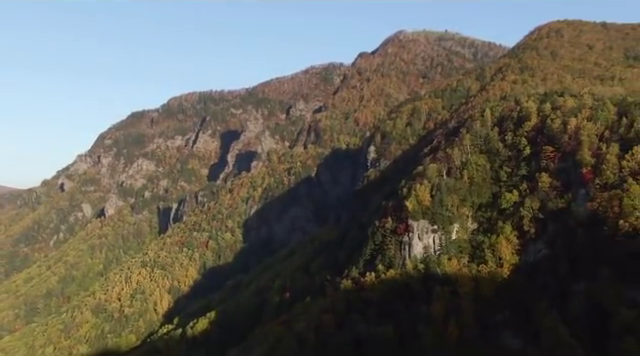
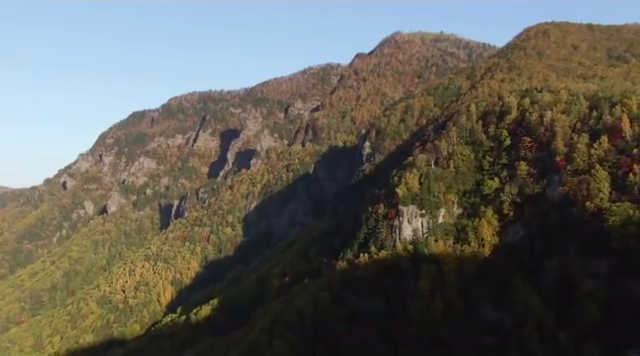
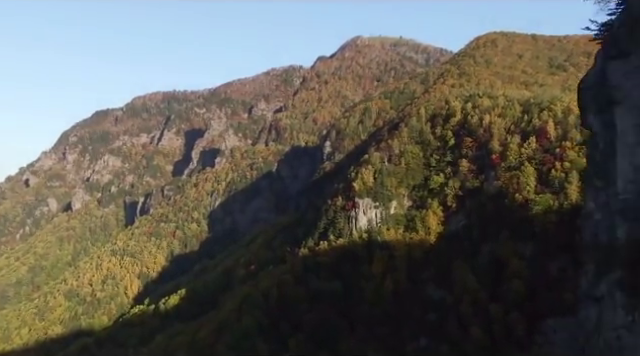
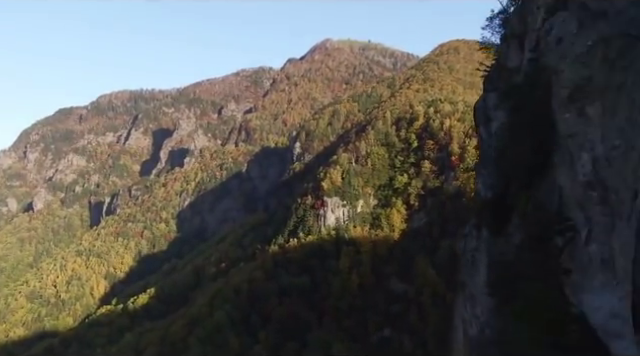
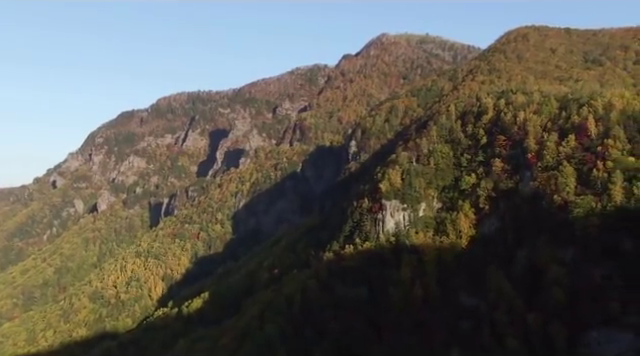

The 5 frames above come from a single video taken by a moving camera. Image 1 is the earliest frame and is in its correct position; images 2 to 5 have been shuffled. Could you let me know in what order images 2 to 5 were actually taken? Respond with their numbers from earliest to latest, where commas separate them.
2, 5, 3, 4
